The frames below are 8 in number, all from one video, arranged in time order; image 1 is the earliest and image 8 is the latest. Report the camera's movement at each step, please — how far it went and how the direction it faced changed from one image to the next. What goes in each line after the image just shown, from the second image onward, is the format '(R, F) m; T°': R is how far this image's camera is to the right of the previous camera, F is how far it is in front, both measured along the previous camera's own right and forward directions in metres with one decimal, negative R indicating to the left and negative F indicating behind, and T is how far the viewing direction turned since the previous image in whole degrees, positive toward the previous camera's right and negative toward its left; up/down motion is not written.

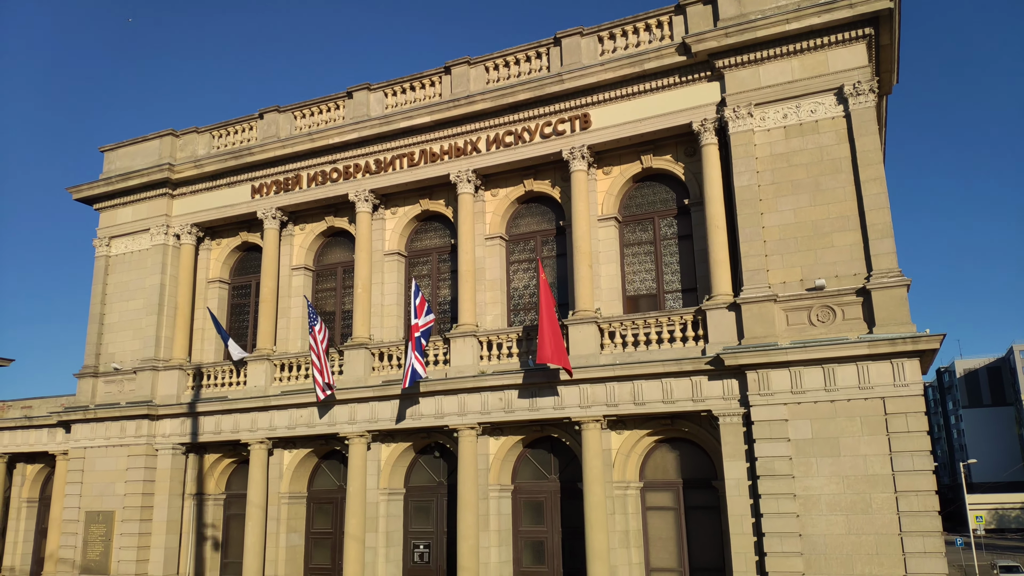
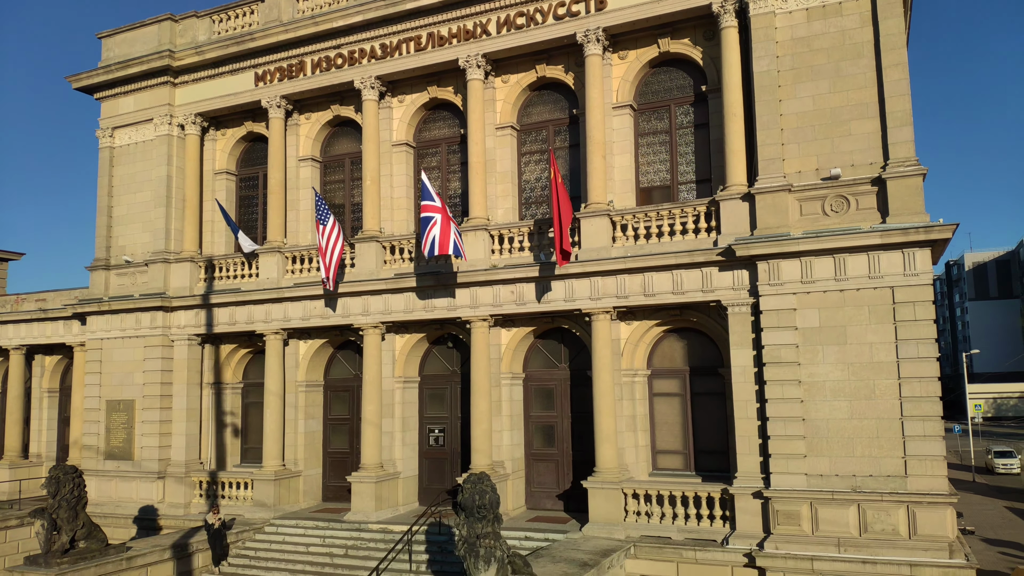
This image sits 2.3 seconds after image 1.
(-0.3, 0.0) m; 0°
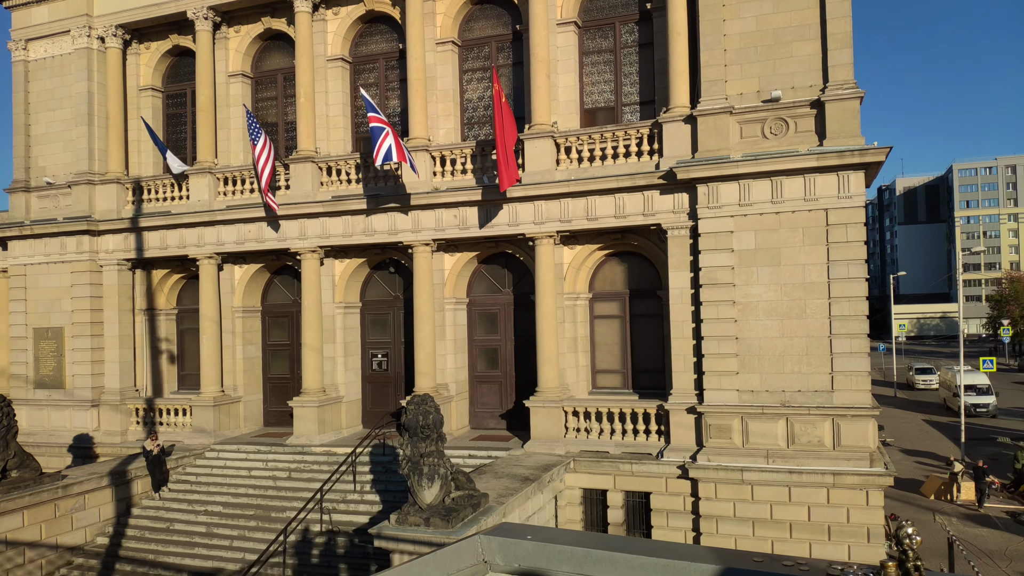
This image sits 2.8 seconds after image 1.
(-0.1, +0.1) m; +4°
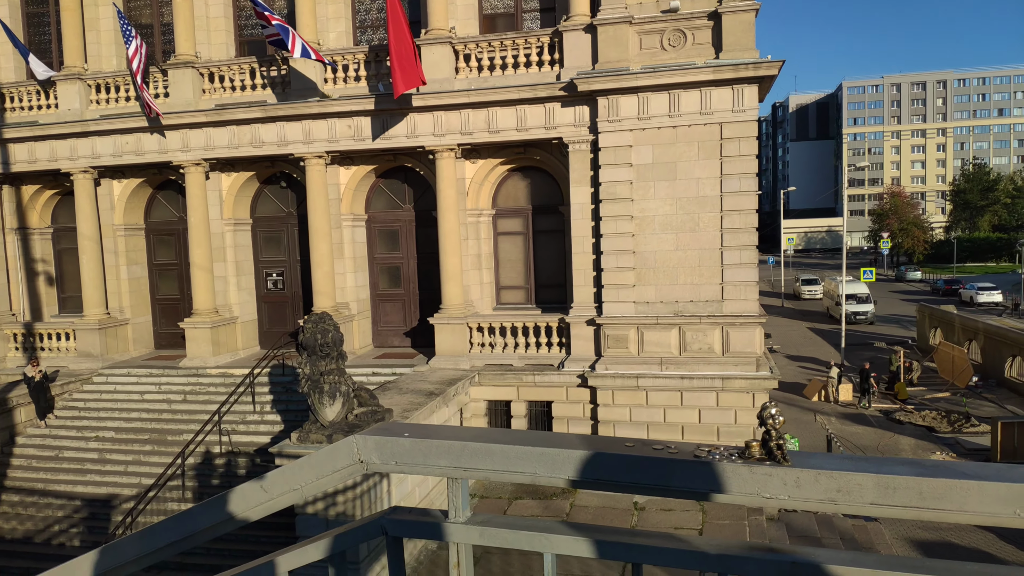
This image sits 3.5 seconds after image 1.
(+0.1, +0.1) m; +7°
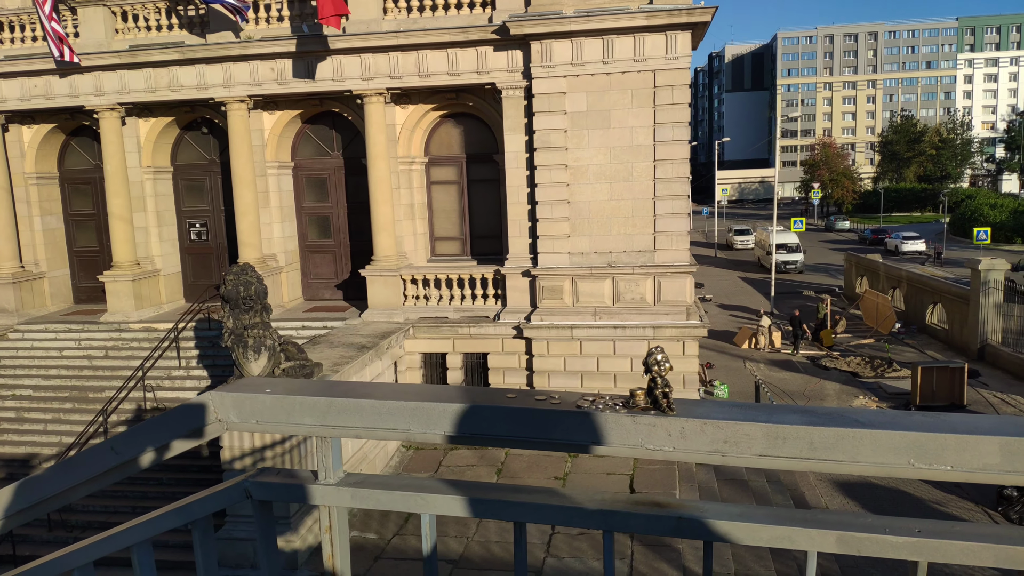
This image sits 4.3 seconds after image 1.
(+0.2, +0.2) m; +4°
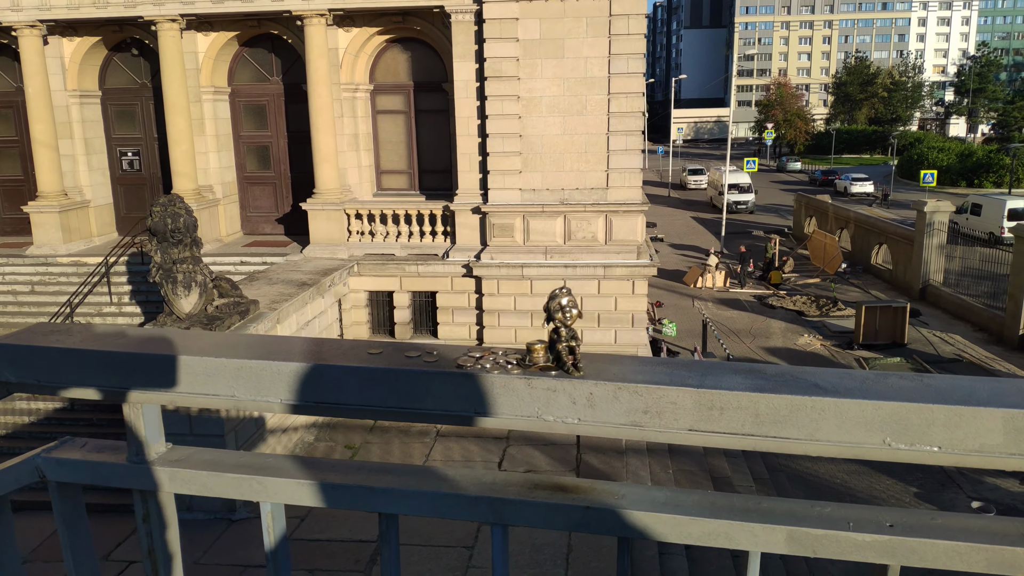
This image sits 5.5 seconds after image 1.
(+0.1, +0.5) m; +3°
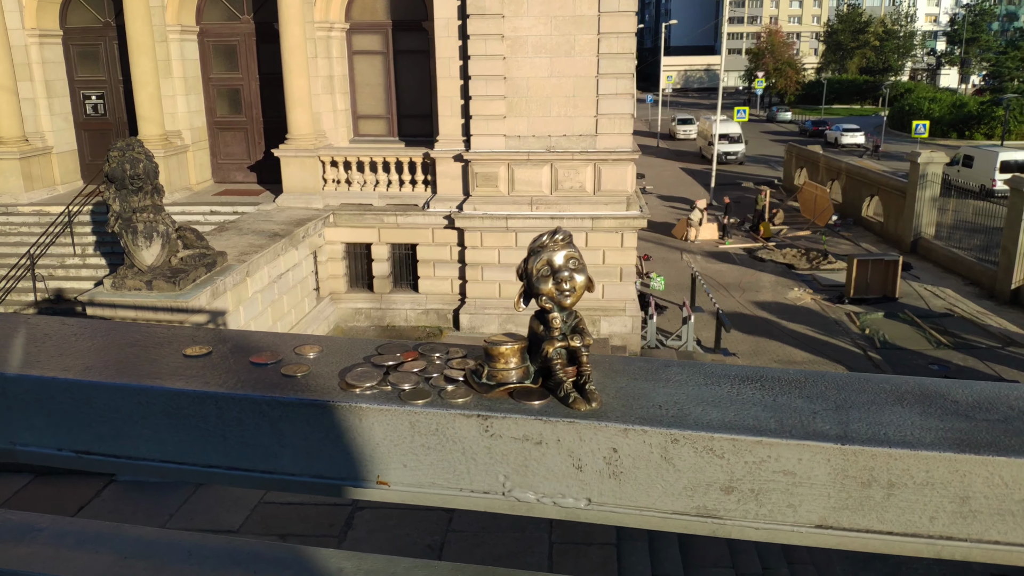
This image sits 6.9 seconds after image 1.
(0.0, +0.6) m; +1°
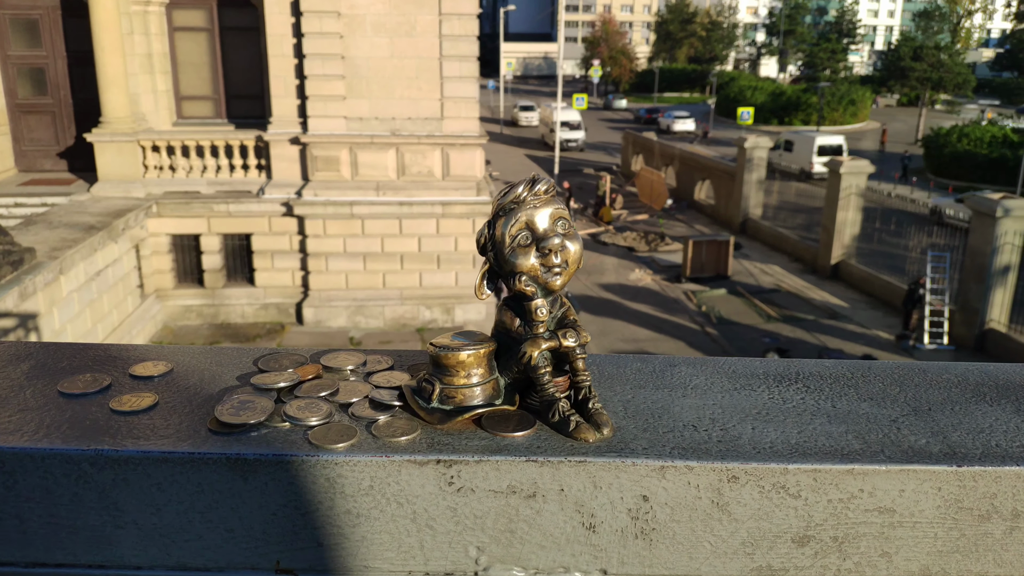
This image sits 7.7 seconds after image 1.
(-0.1, +0.4) m; +11°
